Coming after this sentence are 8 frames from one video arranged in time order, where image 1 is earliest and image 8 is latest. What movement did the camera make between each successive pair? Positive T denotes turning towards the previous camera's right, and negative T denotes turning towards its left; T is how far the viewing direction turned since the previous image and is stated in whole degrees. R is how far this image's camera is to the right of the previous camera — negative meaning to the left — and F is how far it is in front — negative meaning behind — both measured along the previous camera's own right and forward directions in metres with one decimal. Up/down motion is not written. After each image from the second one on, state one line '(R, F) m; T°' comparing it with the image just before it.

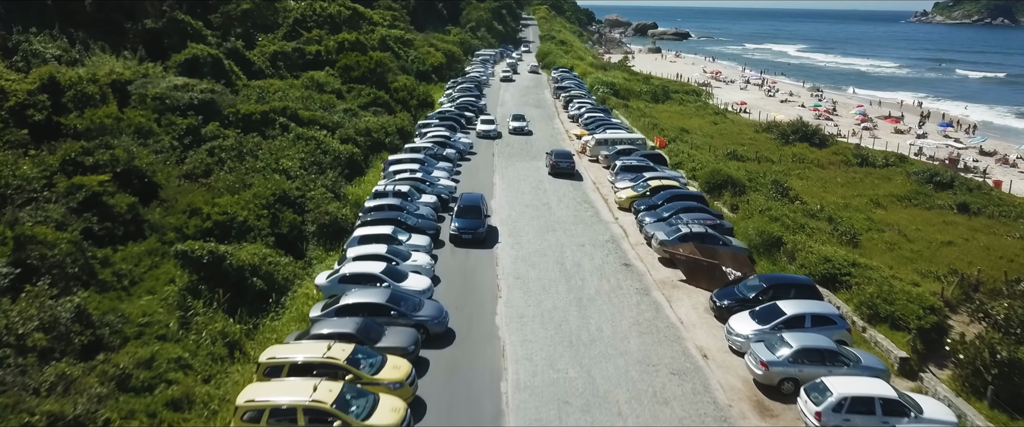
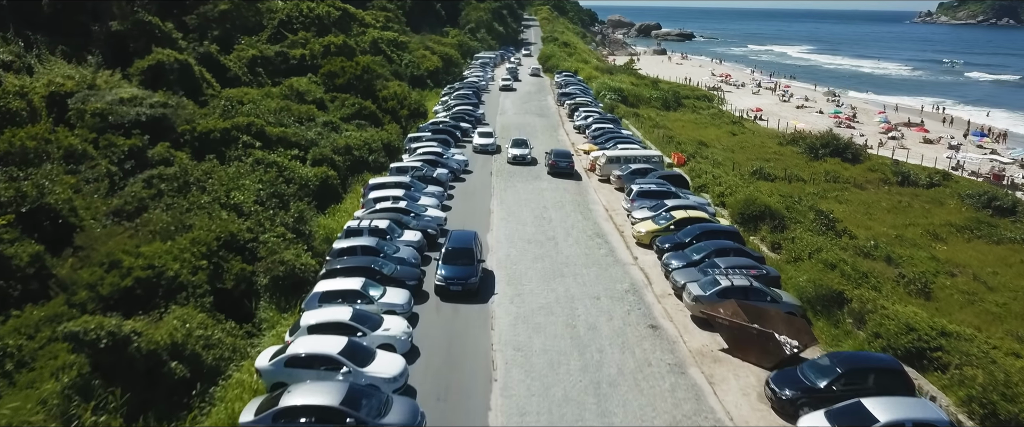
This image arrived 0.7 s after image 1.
(+0.1, +4.6) m; 0°
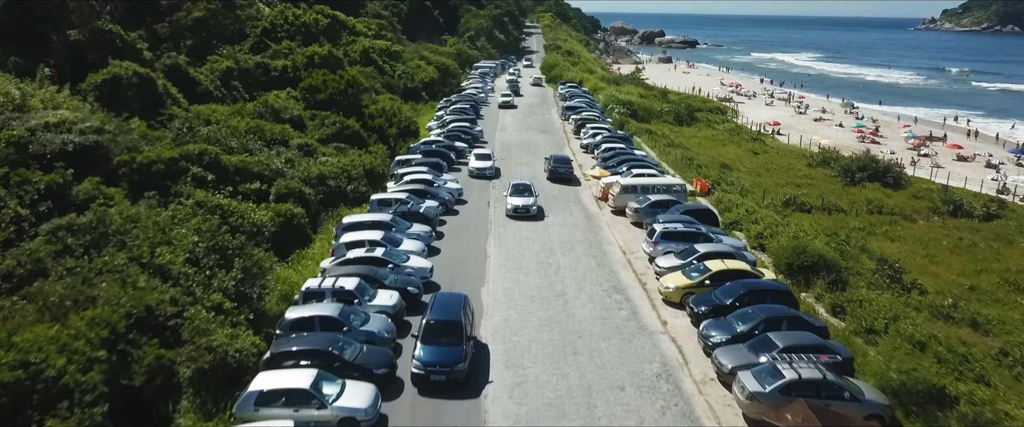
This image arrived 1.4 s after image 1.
(0.0, +4.7) m; 0°
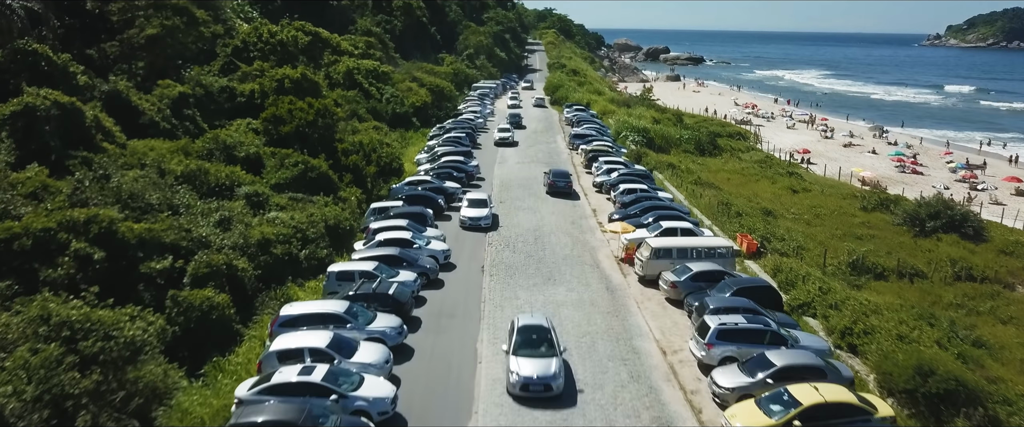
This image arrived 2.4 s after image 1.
(+0.1, +6.7) m; 0°
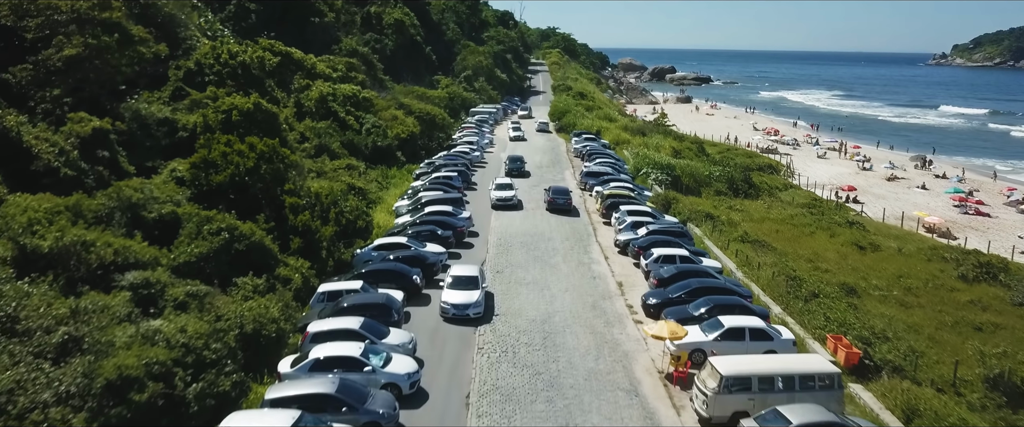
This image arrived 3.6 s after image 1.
(+0.1, +8.1) m; 0°
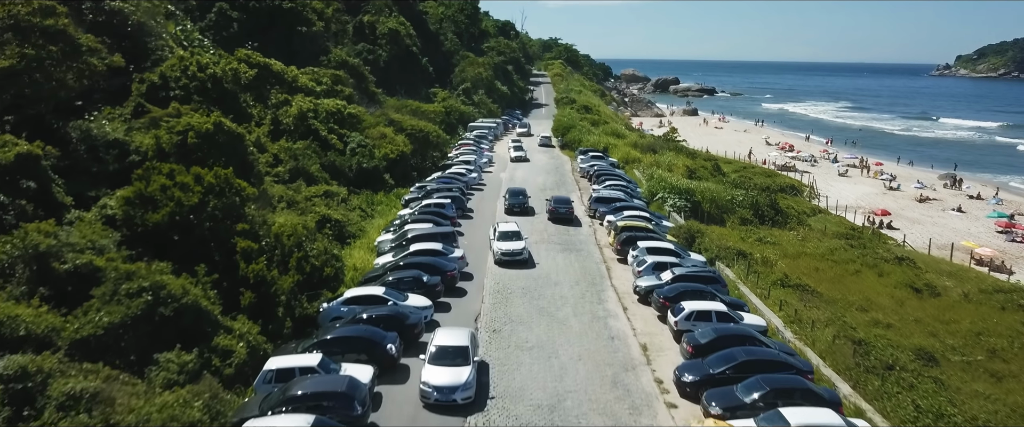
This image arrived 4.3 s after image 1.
(0.0, +4.8) m; 0°
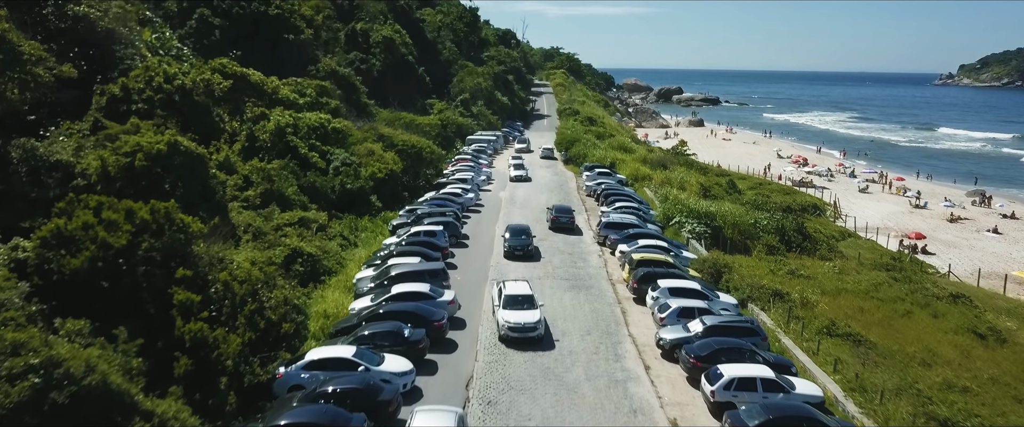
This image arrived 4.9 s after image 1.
(0.0, +4.1) m; 0°
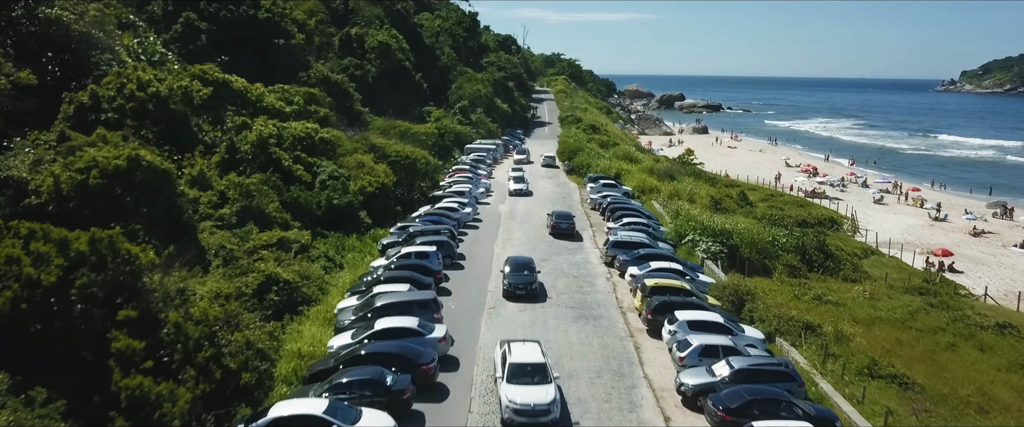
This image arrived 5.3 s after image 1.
(0.0, +2.7) m; 0°
